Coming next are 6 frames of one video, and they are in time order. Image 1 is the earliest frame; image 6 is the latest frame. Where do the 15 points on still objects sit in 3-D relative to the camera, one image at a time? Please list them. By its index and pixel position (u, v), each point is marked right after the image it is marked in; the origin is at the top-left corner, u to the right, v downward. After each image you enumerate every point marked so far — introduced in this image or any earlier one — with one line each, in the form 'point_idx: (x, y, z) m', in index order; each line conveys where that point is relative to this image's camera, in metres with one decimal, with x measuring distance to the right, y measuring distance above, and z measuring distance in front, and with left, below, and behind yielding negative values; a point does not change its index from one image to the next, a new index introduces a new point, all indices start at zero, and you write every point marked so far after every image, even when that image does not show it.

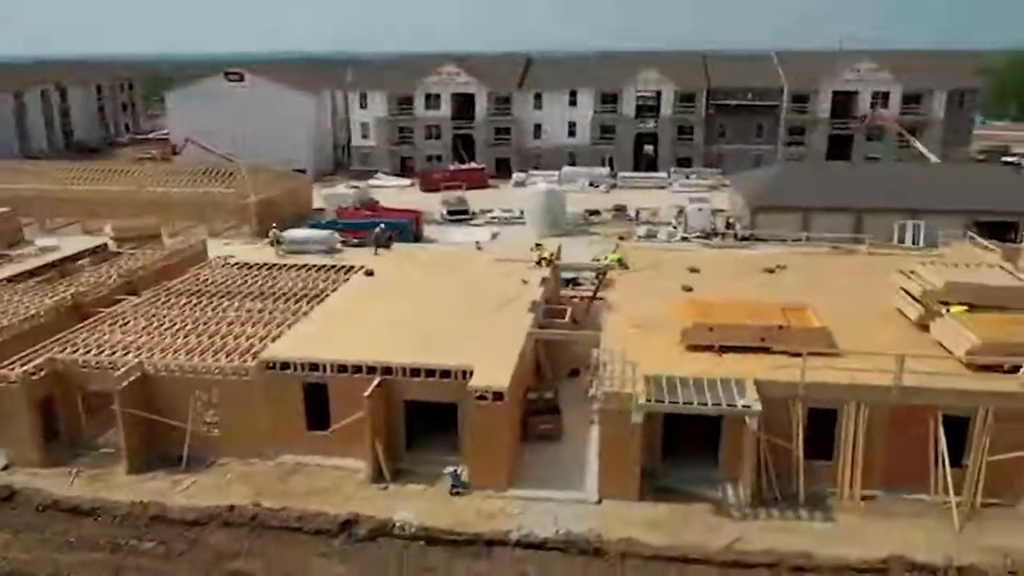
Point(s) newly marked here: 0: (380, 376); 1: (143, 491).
0: (-2.6, -1.8, +16.6) m
1: (-7.3, -4.1, +16.5) m
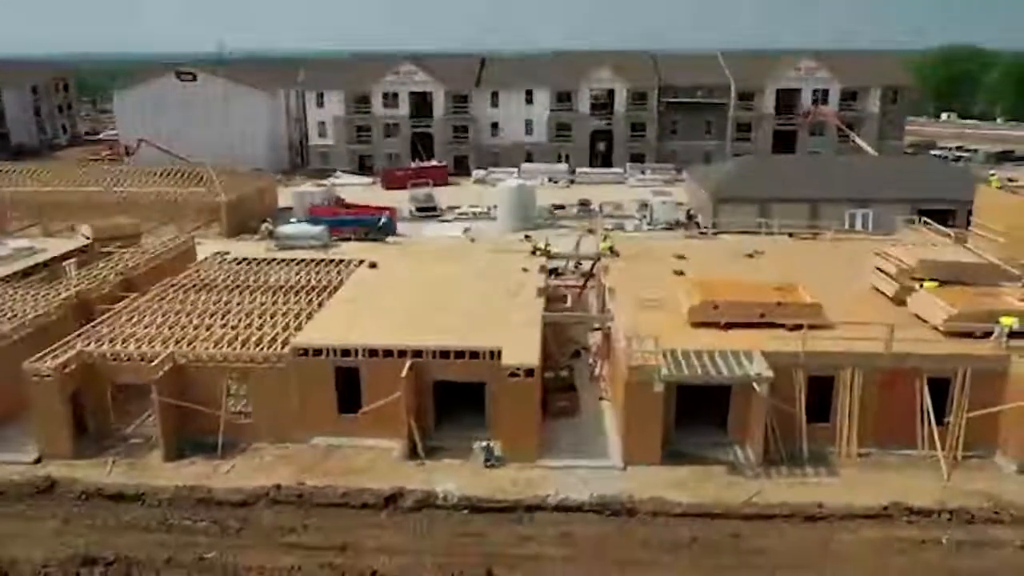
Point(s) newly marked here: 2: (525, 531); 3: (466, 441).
0: (-2.1, -1.5, +17.5) m
1: (-6.7, -3.9, +17.0) m
2: (+0.3, -4.5, +15.4) m
3: (-0.9, -3.3, +17.8) m
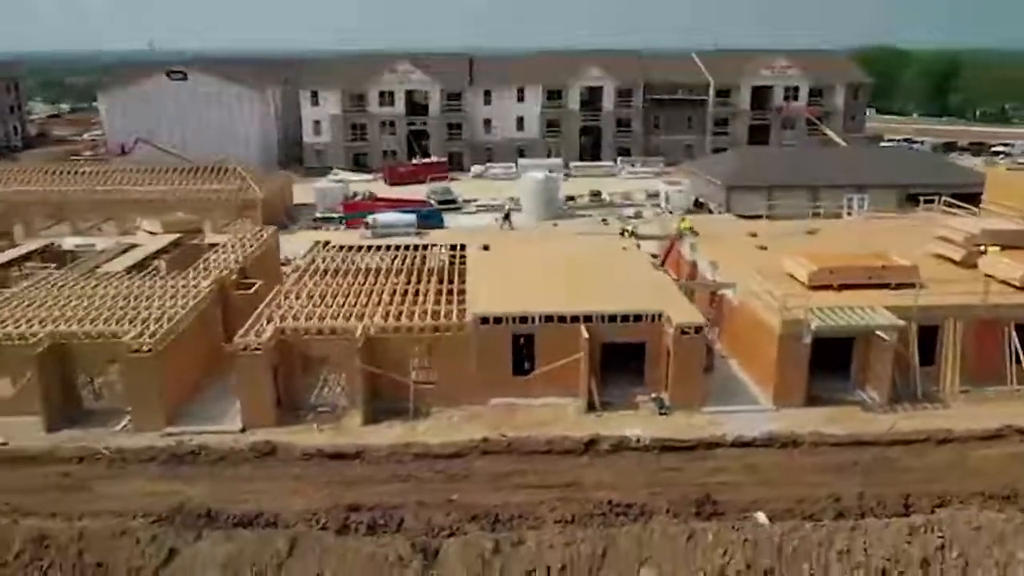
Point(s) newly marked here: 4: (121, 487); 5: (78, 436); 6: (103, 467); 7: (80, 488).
0: (+1.8, -0.9, +19.7) m
1: (-2.7, -3.4, +18.7) m
2: (+4.4, -3.8, +17.8) m
3: (+2.9, -2.6, +20.1) m
4: (-8.2, -4.2, +17.3) m
5: (-10.0, -3.4, +18.9) m
6: (-8.9, -3.9, +17.9) m
7: (-9.0, -4.2, +17.2) m
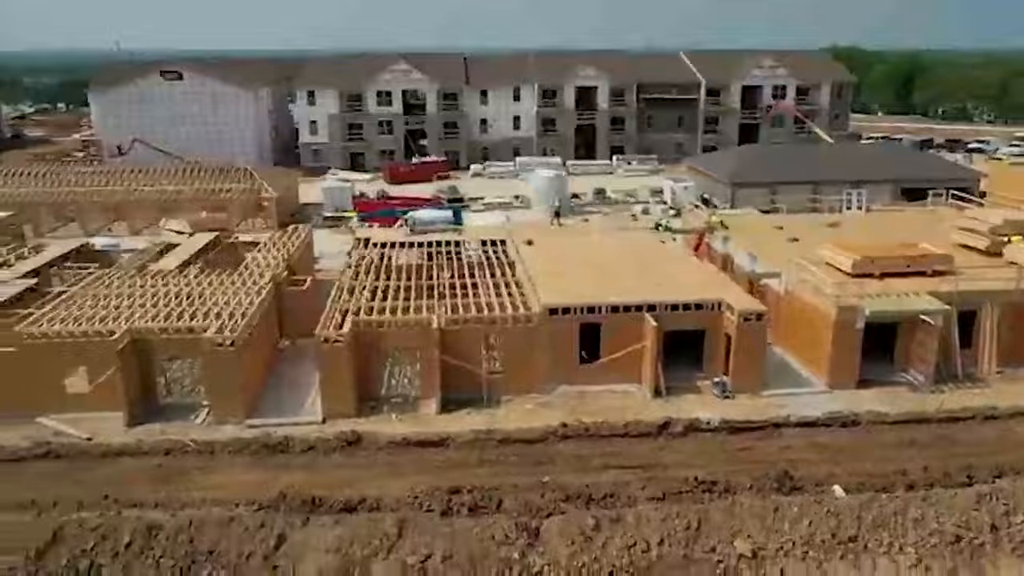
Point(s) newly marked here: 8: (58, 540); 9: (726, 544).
0: (+3.4, -0.6, +20.5) m
1: (-1.0, -3.2, +19.4) m
2: (+6.2, -3.5, +18.8) m
3: (+4.6, -2.4, +21.0) m
4: (-6.3, -4.1, +17.7) m
5: (-8.2, -3.3, +19.2) m
6: (-7.1, -3.8, +18.2) m
7: (-7.2, -4.1, +17.6) m
8: (-8.8, -4.9, +15.8) m
9: (+4.2, -5.0, +15.9) m
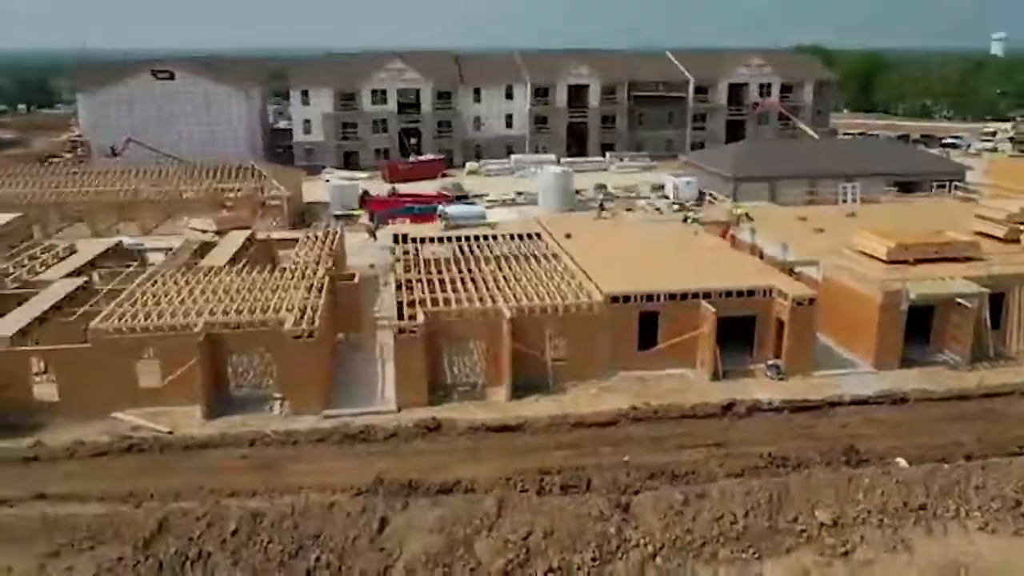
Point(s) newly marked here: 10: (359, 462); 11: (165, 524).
0: (+5.0, -0.3, +21.4) m
1: (+0.7, -3.0, +20.0) m
2: (+7.9, -3.2, +19.8) m
3: (+6.2, -2.0, +22.0) m
4: (-4.5, -3.9, +18.1) m
5: (-6.5, -3.2, +19.5) m
6: (-5.3, -3.7, +18.6) m
7: (-5.4, -4.0, +17.9) m
8: (-6.9, -4.7, +16.1) m
9: (+6.1, -4.7, +16.8) m
10: (-3.4, -3.9, +18.1) m
11: (-6.9, -4.7, +16.2) m
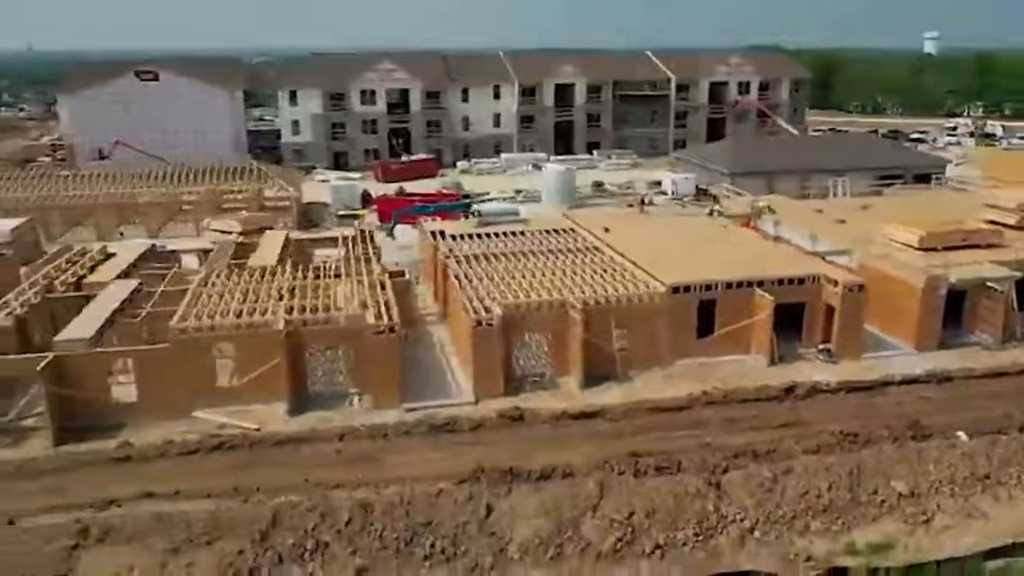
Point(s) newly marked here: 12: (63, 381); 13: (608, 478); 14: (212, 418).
0: (+6.8, 0.0, +22.4) m
1: (+2.6, -2.7, +20.7) m
2: (+9.8, -2.8, +21.0) m
3: (+8.0, -1.7, +23.0) m
4: (-2.5, -3.8, +18.5) m
5: (-4.5, -3.1, +19.8) m
6: (-3.3, -3.6, +18.9) m
7: (-3.3, -3.9, +18.3) m
8: (-4.7, -4.7, +16.3) m
9: (+8.2, -4.3, +17.9) m
10: (-1.4, -3.7, +18.6) m
11: (-4.7, -4.6, +16.4) m
12: (-10.5, -2.2, +19.2) m
13: (+2.1, -4.1, +17.6) m
14: (-7.3, -3.1, +19.8) m
